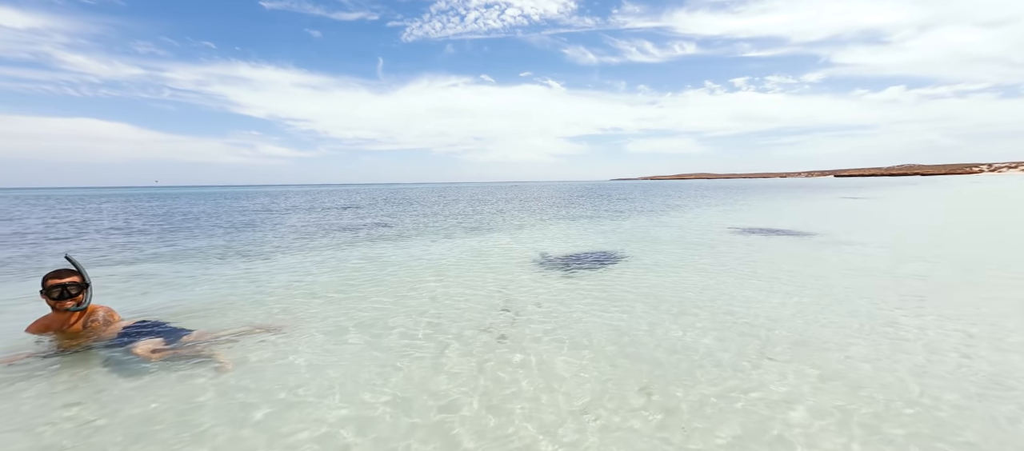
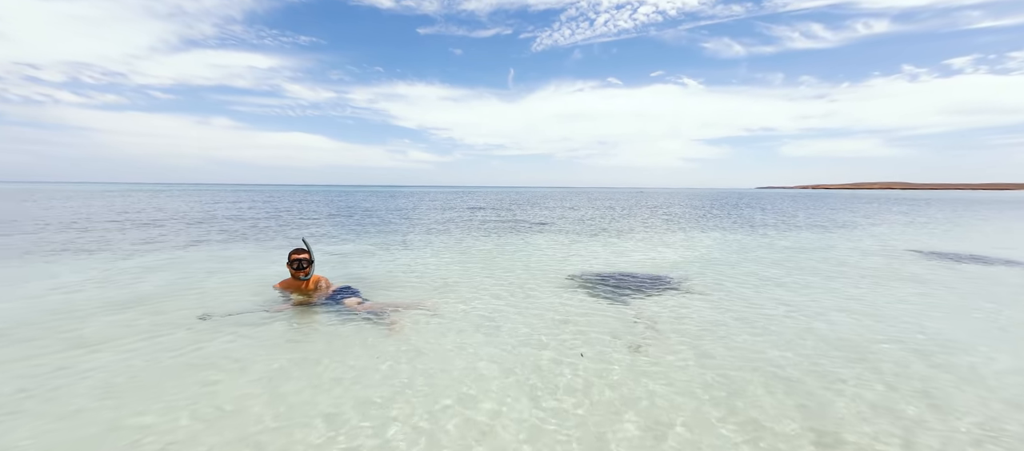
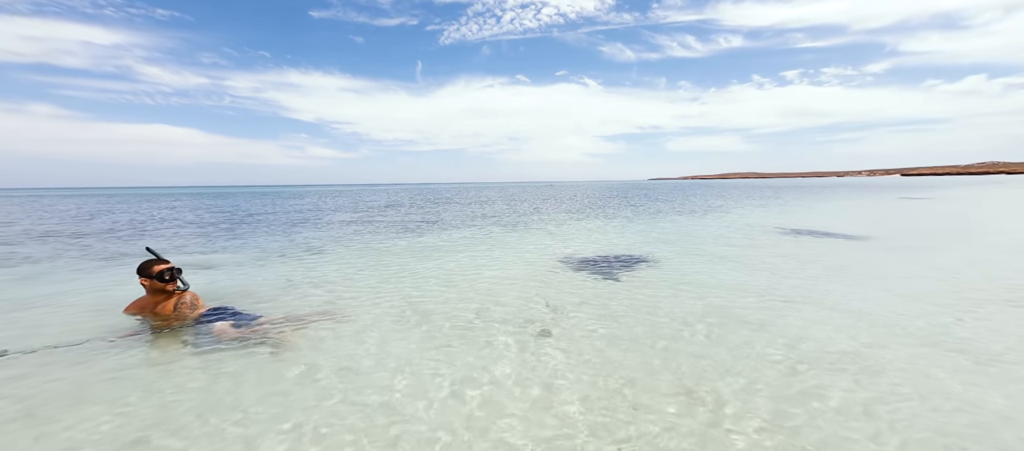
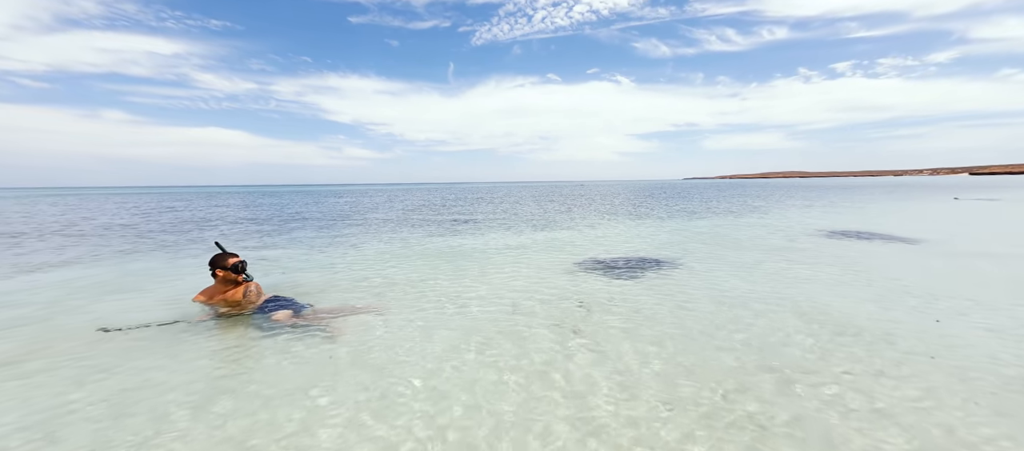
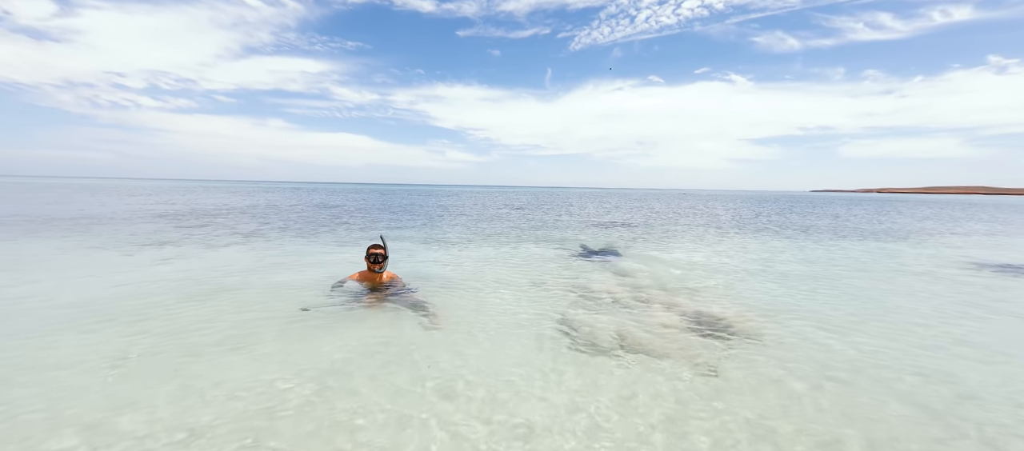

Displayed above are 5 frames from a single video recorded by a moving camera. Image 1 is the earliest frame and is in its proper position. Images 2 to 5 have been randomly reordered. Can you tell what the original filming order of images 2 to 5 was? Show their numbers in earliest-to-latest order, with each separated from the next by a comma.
3, 4, 2, 5
